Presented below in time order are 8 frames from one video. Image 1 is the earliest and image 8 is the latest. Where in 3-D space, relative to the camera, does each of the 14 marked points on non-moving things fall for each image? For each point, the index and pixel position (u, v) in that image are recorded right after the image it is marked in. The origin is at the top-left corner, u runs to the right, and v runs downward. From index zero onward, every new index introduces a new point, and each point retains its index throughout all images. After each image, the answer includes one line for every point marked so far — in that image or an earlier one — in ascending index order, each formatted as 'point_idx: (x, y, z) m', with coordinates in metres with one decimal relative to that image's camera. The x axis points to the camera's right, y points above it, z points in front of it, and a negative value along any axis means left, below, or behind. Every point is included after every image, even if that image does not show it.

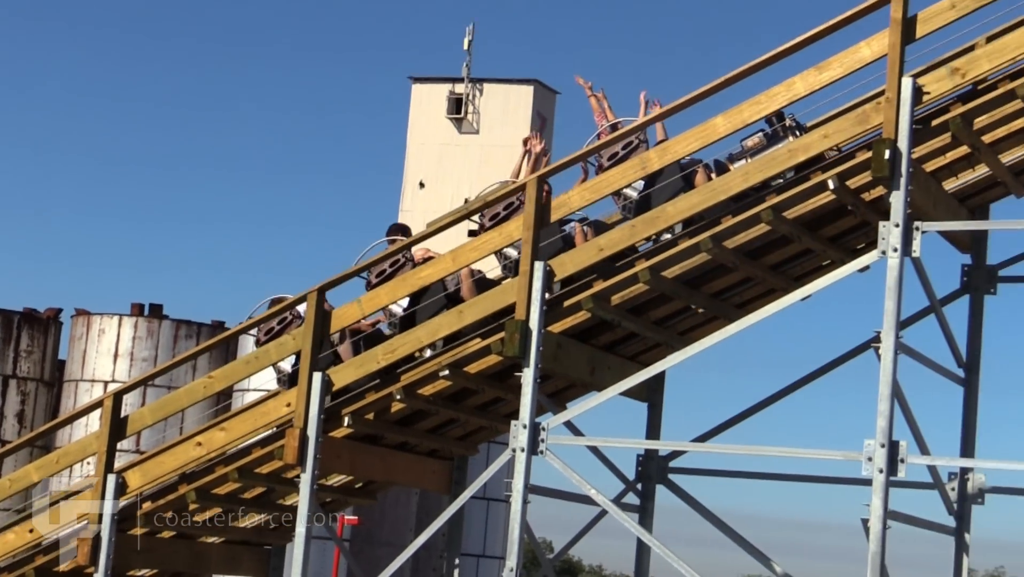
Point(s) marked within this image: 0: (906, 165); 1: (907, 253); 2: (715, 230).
0: (+2.0, +0.6, +7.2) m
1: (+2.0, +0.2, +7.3) m
2: (+1.1, +0.3, +7.4) m
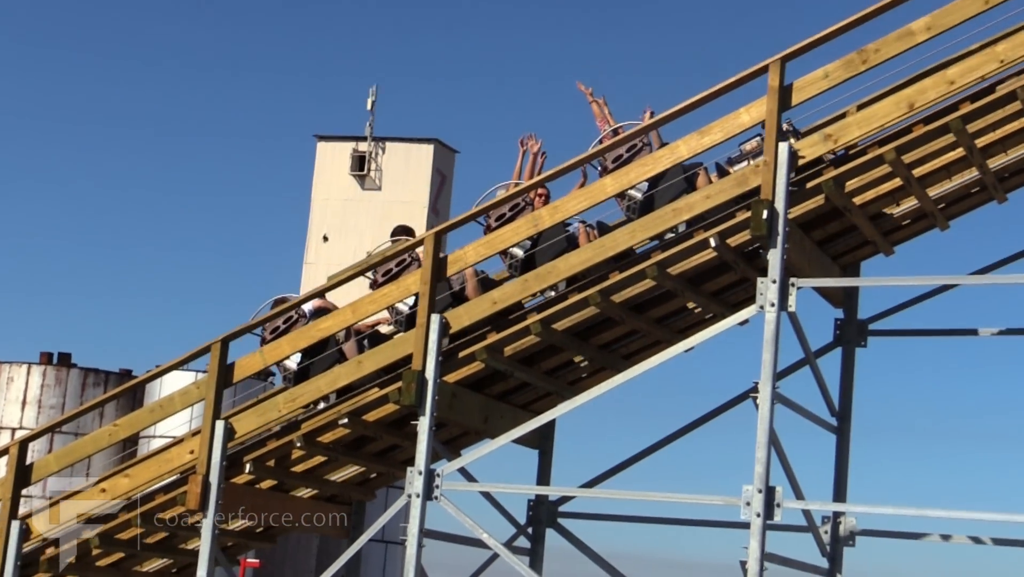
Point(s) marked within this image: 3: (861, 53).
0: (+1.5, +0.3, +7.7) m
1: (+1.5, -0.1, +7.7) m
2: (+0.5, 0.0, +7.7) m
3: (+1.9, +1.3, +7.6) m
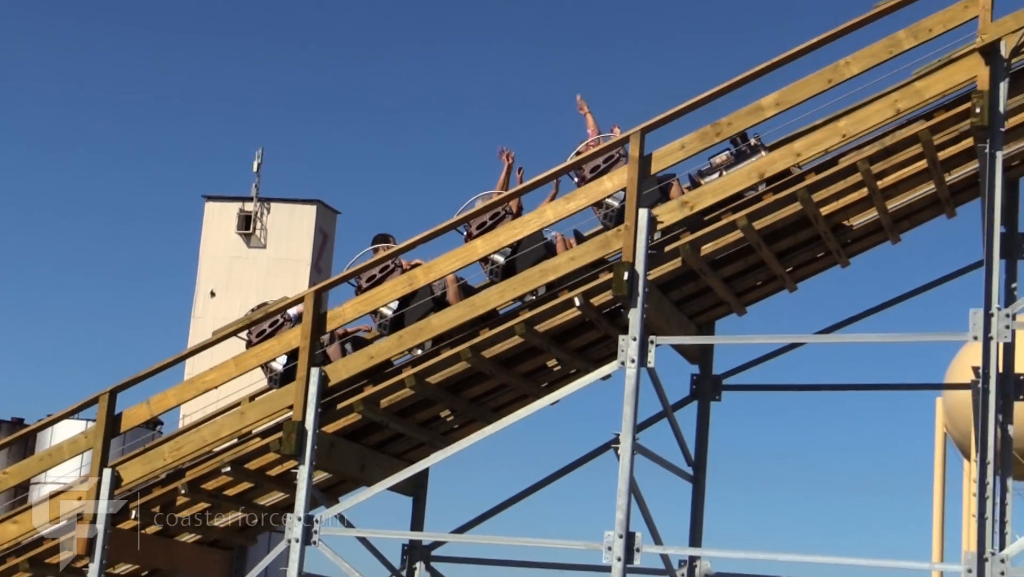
0: (+0.8, 0.0, +8.2) m
1: (+0.8, -0.4, +8.2) m
2: (-0.2, -0.3, +8.2) m
3: (+1.2, +0.9, +8.2) m
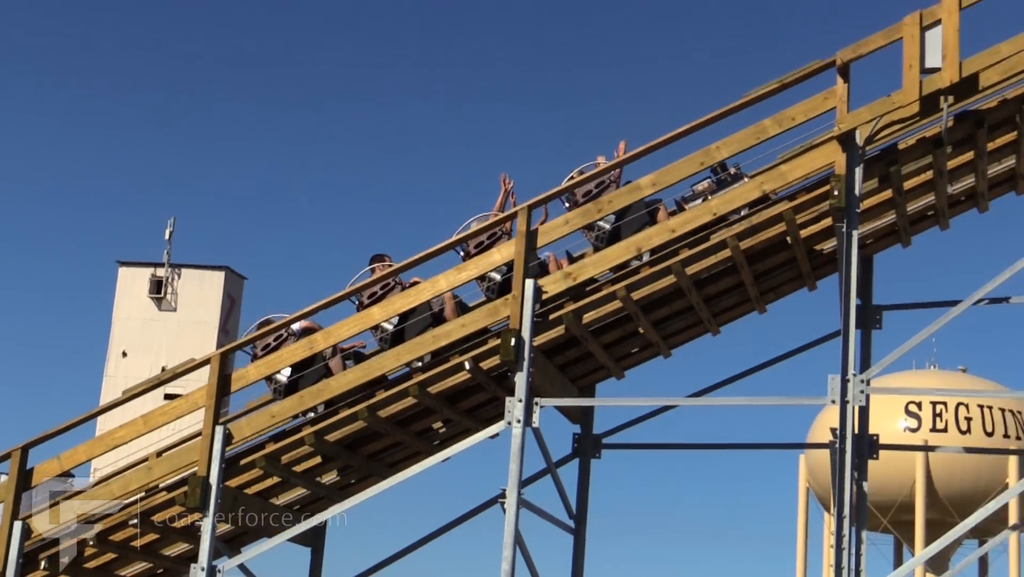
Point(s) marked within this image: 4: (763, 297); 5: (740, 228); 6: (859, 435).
0: (+0.1, -0.4, +8.8) m
1: (+0.1, -0.8, +8.8) m
2: (-0.9, -0.7, +8.8) m
3: (+0.5, +0.5, +8.8) m
4: (+1.7, -0.1, +9.7) m
5: (+1.4, +0.4, +8.8) m
6: (+2.2, -0.9, +9.0) m
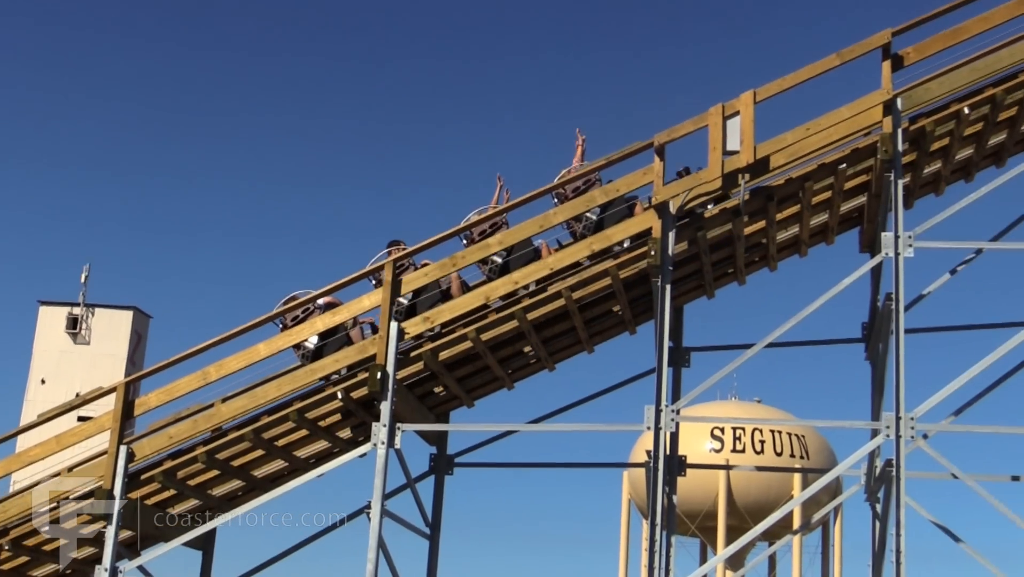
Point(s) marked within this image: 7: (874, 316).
0: (-0.9, -0.7, +10.3) m
1: (-0.9, -1.1, +10.4) m
2: (-1.9, -1.0, +10.2) m
3: (-0.4, +0.2, +10.5) m
4: (+0.6, -0.4, +11.4) m
5: (+0.4, +0.1, +10.4) m
6: (+1.2, -1.3, +10.7) m
7: (+2.7, -0.2, +10.7) m
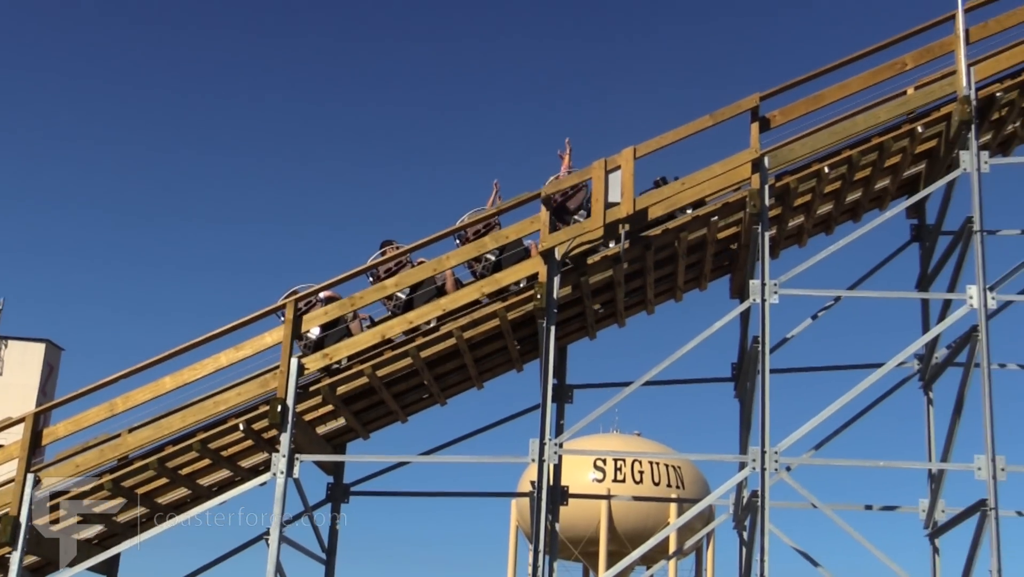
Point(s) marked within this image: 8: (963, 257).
0: (-1.7, -1.0, +10.9) m
1: (-1.7, -1.4, +11.0) m
2: (-2.7, -1.3, +10.8) m
3: (-1.3, -0.1, +11.1) m
4: (-0.3, -0.7, +12.1) m
5: (-0.4, -0.3, +11.1) m
6: (+0.3, -1.6, +11.5) m
7: (+1.9, -0.6, +11.5) m
8: (+3.5, +0.2, +10.9) m
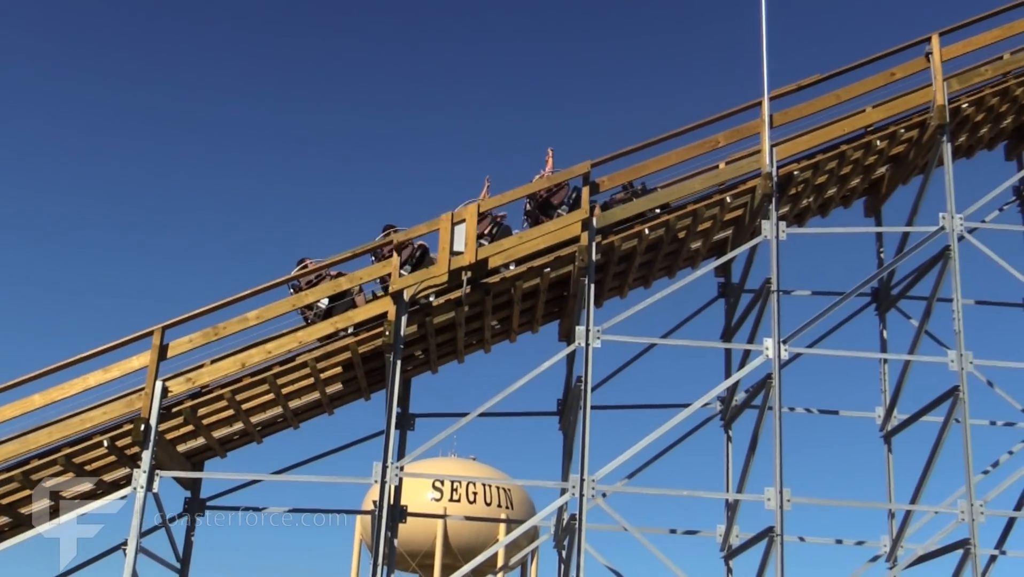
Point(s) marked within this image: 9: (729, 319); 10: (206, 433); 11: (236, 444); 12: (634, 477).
0: (-3.0, -1.2, +11.9) m
1: (-3.1, -1.7, +12.0) m
2: (-4.0, -1.5, +11.7) m
3: (-2.6, -0.4, +12.2) m
4: (-1.7, -1.1, +13.2) m
5: (-1.7, -0.6, +12.3) m
6: (-1.1, -1.9, +12.6) m
7: (+0.5, -1.0, +12.9) m
8: (+2.2, -0.2, +12.5) m
9: (+1.9, -0.3, +12.5) m
10: (-2.7, -1.3, +12.5) m
11: (-2.6, -1.5, +13.4) m
12: (+1.1, -1.7, +12.5) m
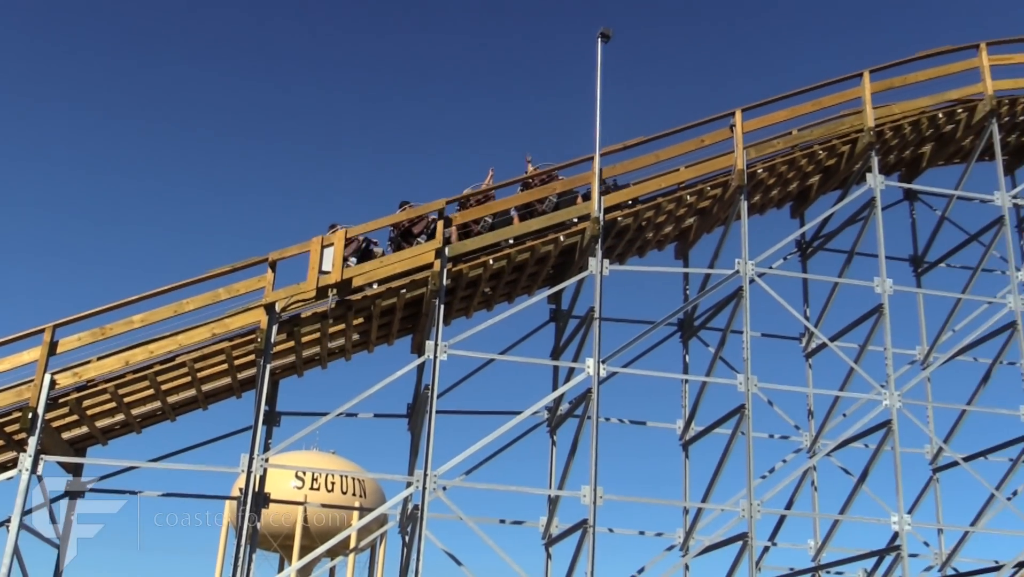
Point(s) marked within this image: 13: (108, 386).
0: (-4.4, -1.3, +13.4) m
1: (-4.5, -1.7, +13.4) m
2: (-5.3, -1.5, +13.0) m
3: (-3.9, -0.4, +13.7) m
4: (-3.2, -1.2, +14.8) m
5: (-3.1, -0.7, +13.9) m
6: (-2.6, -2.1, +14.3) m
7: (-1.0, -1.2, +14.8) m
8: (+0.8, -0.5, +14.6) m
9: (+0.5, -0.5, +14.6) m
10: (-4.1, -1.3, +14.0) m
11: (-4.2, -1.5, +14.9) m
12: (-0.4, -1.9, +14.4) m
13: (-3.9, -1.0, +13.7) m
